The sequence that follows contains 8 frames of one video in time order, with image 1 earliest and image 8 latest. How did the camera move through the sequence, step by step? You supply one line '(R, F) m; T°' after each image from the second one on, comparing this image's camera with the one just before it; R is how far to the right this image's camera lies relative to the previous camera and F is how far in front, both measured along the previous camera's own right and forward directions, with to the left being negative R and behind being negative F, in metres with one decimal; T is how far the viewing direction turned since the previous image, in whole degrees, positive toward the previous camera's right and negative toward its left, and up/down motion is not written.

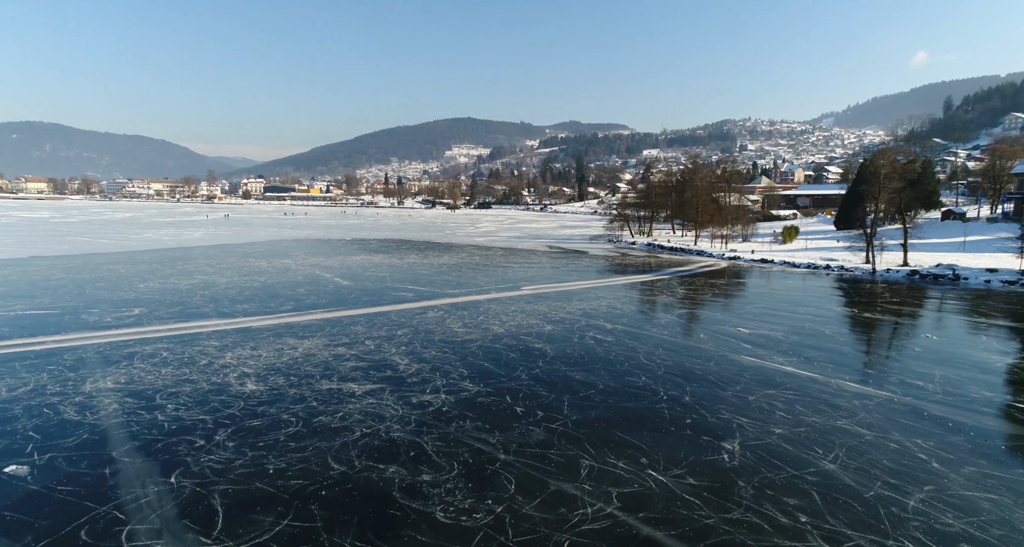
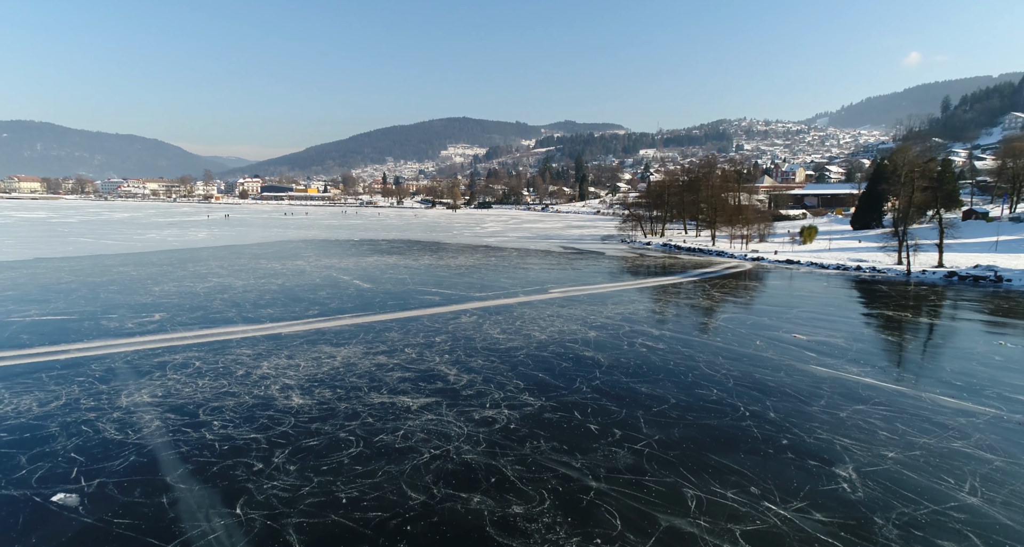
(-0.5, +0.3) m; 0°
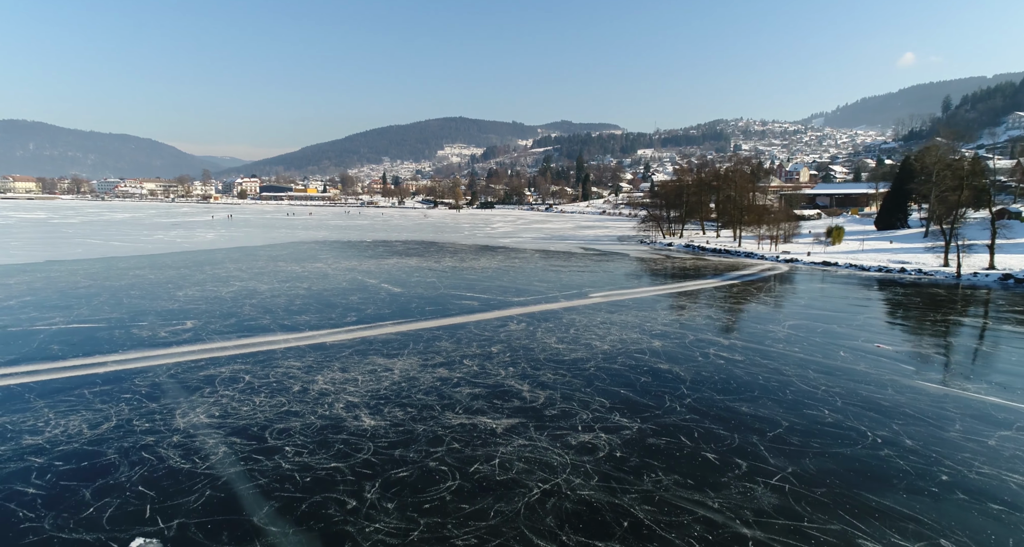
(-0.7, +0.4) m; -1°
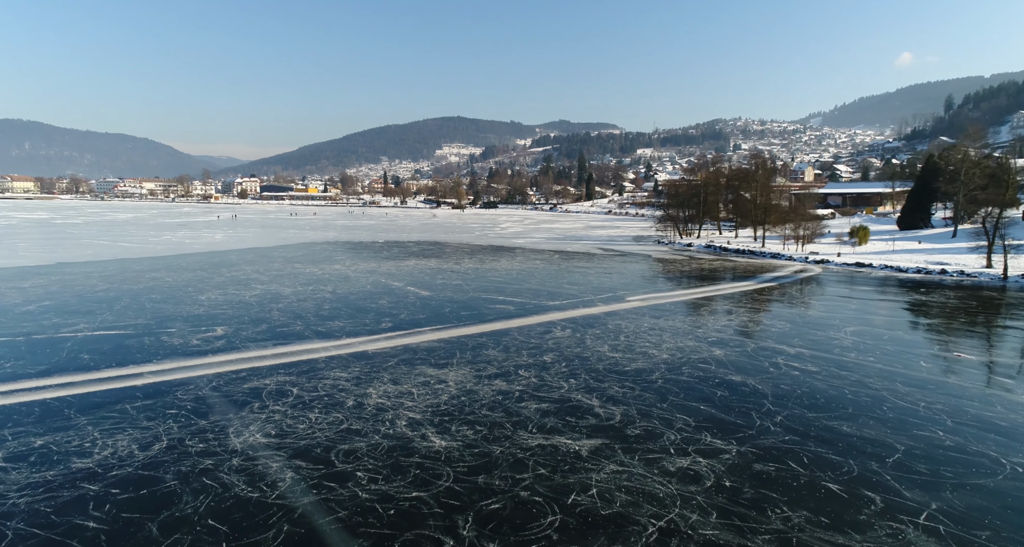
(-0.6, +0.3) m; -1°
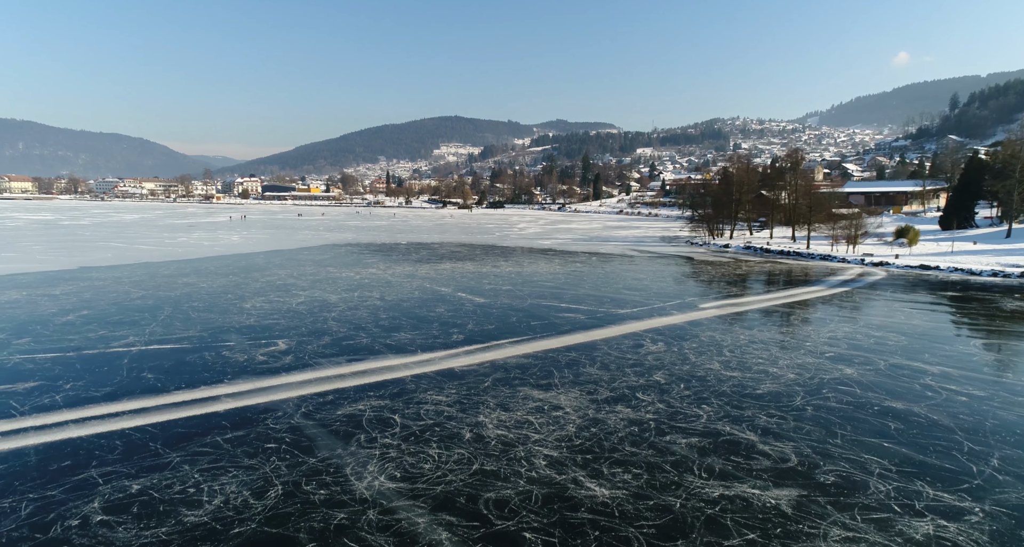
(-1.1, +0.6) m; -1°
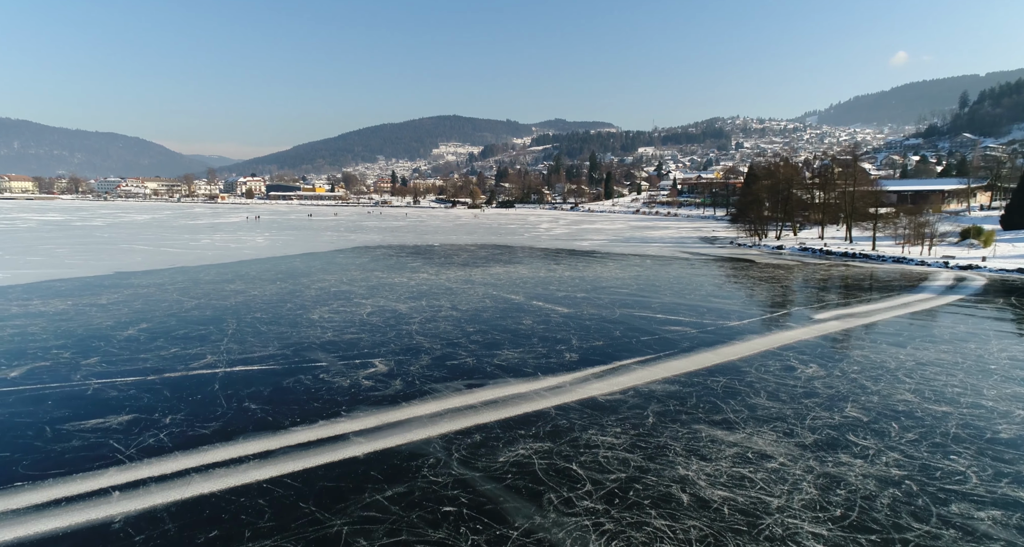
(-1.5, +0.9) m; -2°
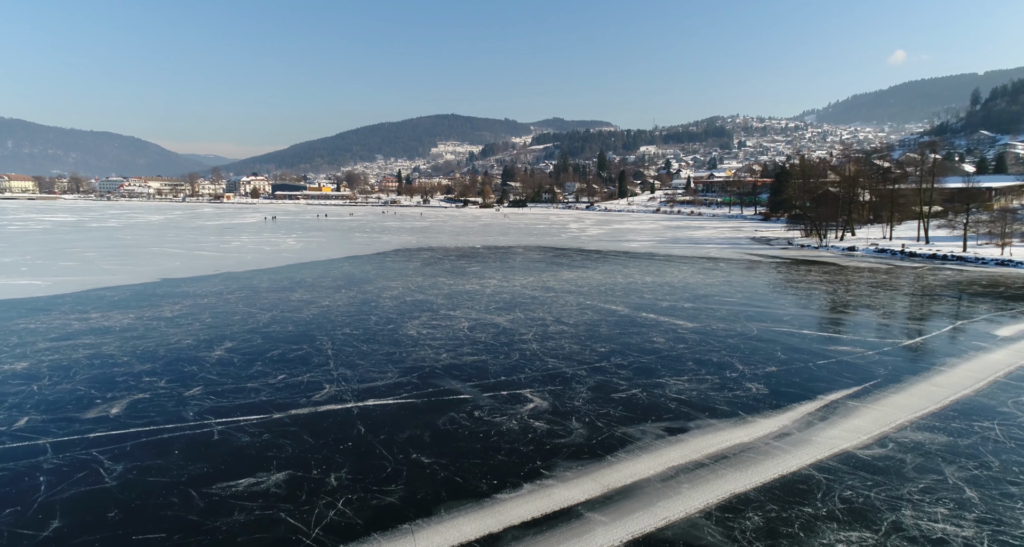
(-2.0, +1.2) m; -2°
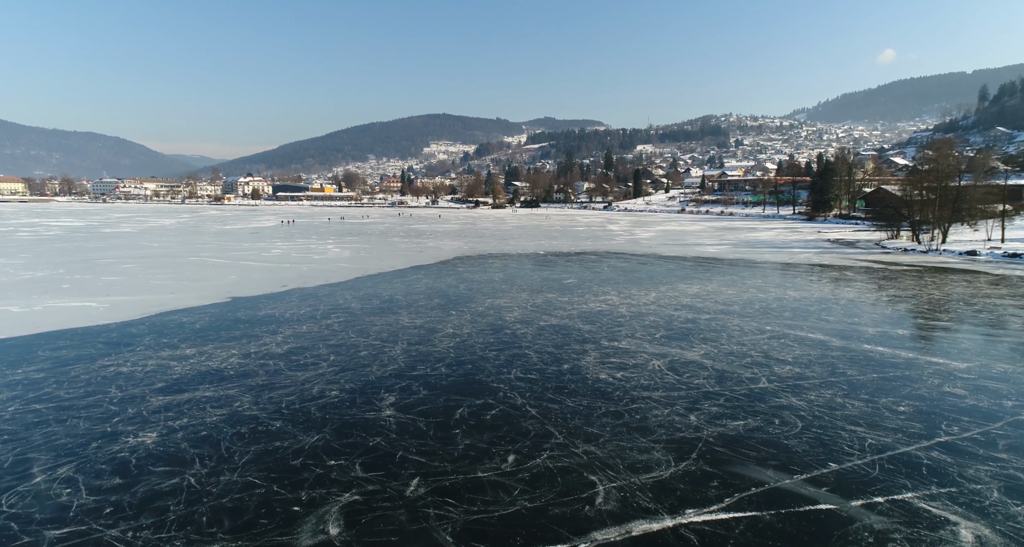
(-3.2, +2.1) m; -2°
